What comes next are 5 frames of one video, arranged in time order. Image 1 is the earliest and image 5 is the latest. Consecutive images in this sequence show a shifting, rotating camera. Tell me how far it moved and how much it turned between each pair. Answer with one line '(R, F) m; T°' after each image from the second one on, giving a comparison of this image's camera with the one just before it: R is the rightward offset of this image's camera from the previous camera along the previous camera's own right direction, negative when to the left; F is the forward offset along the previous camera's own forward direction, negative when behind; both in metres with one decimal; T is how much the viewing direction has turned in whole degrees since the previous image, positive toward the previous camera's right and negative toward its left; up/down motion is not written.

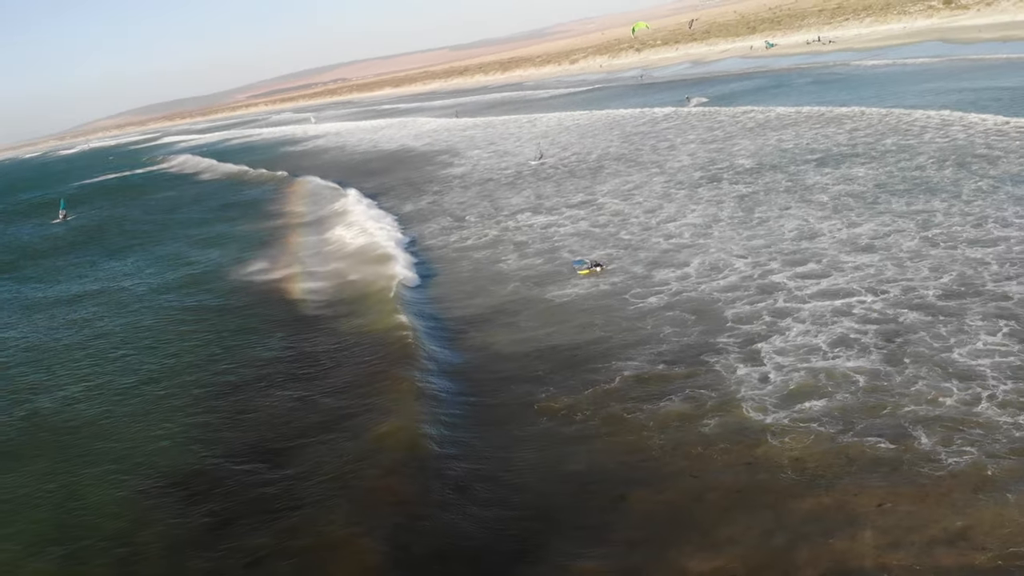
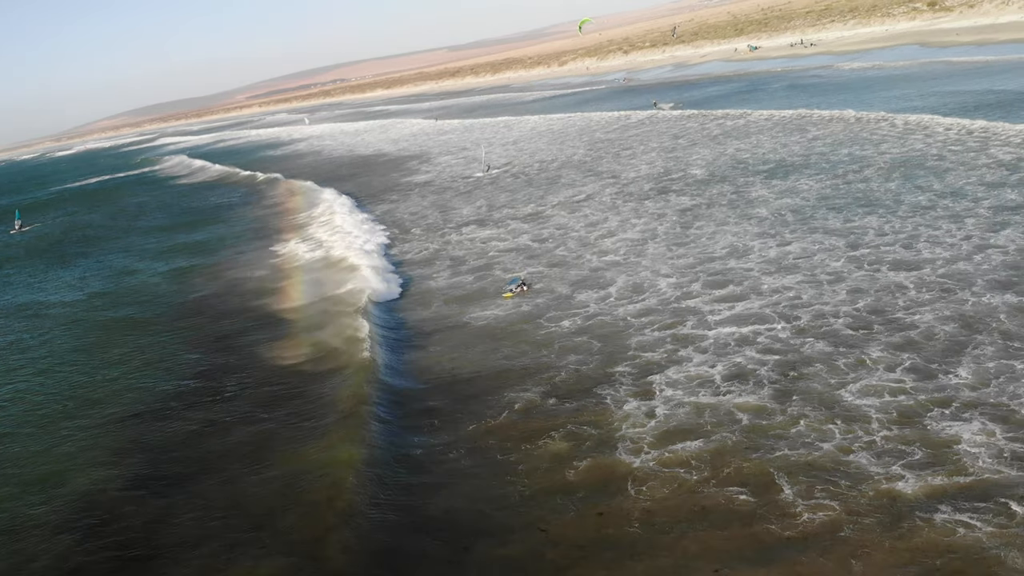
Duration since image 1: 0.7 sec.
(+1.3, +0.4) m; 0°
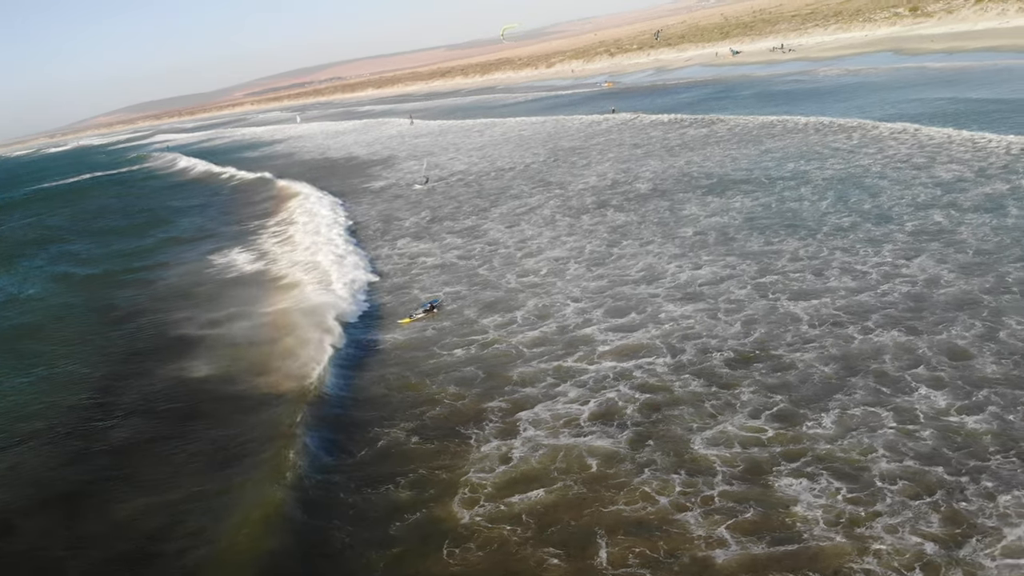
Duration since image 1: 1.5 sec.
(+1.4, +0.4) m; 0°
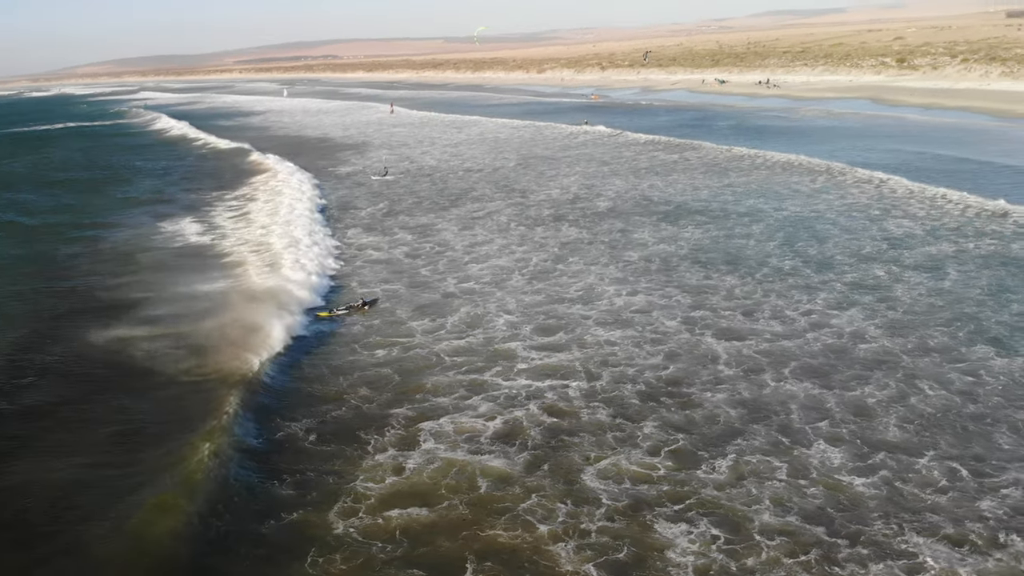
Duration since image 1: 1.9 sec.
(+0.5, +0.1) m; +2°
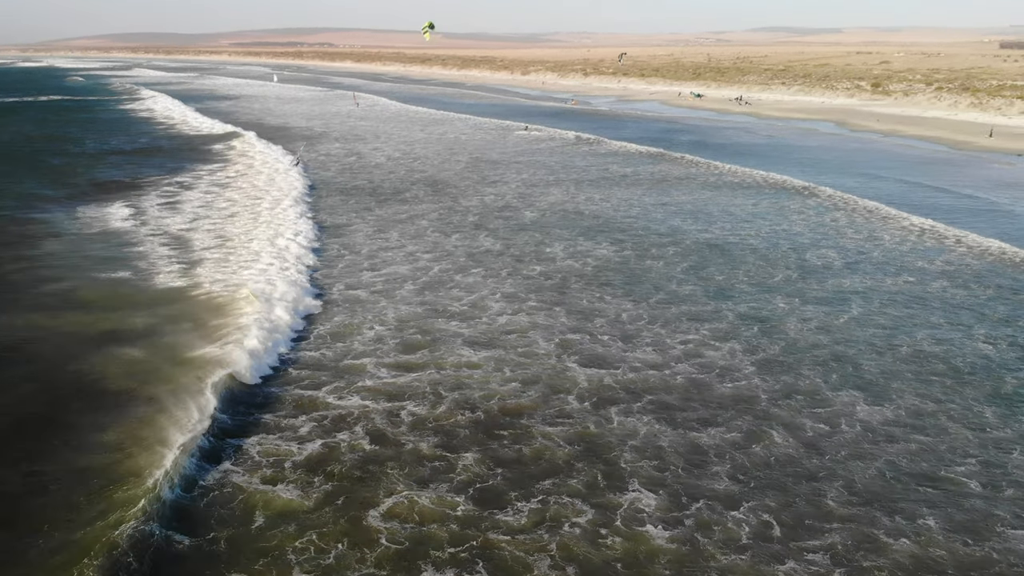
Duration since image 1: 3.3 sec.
(+1.5, +0.4) m; 0°
